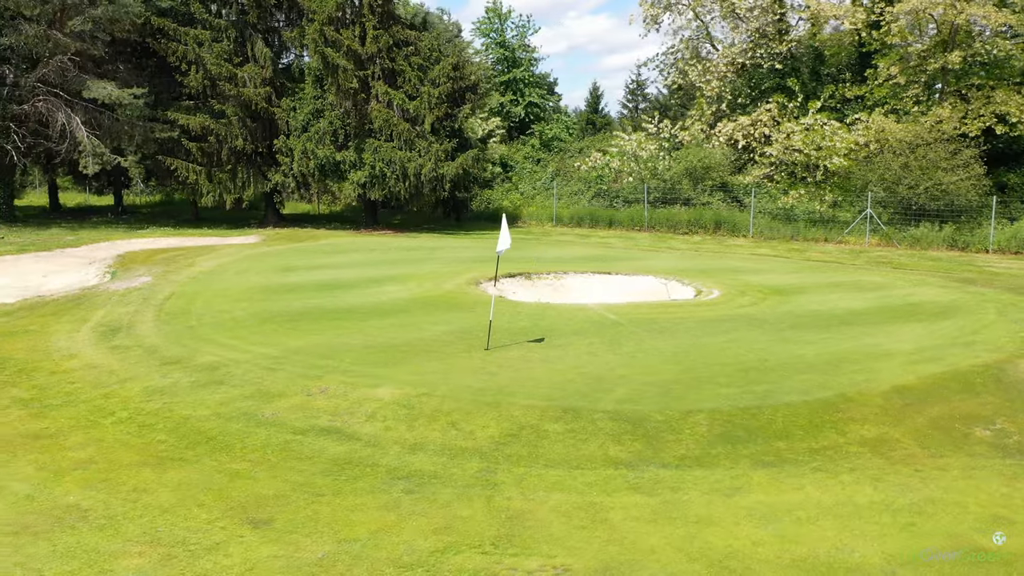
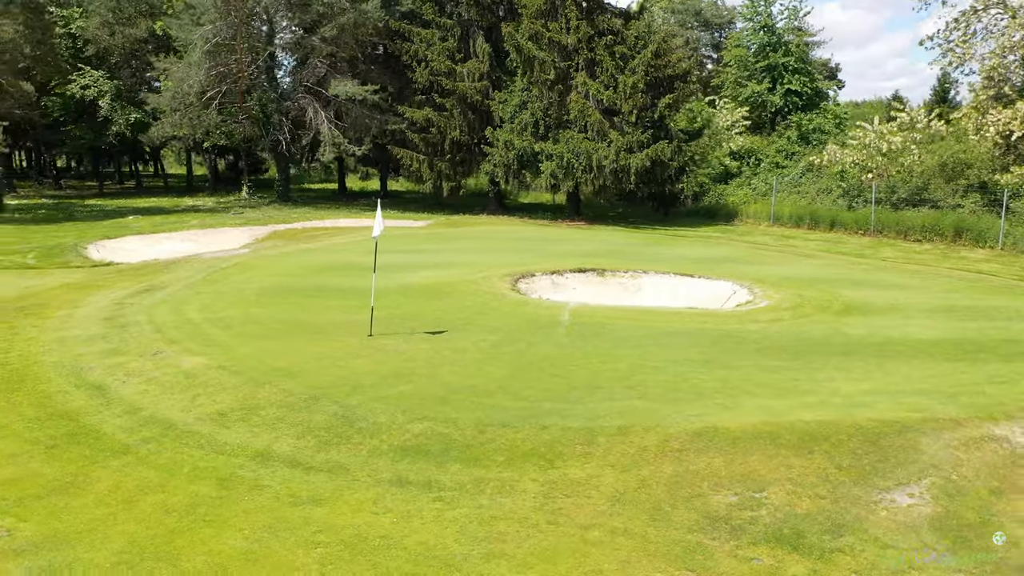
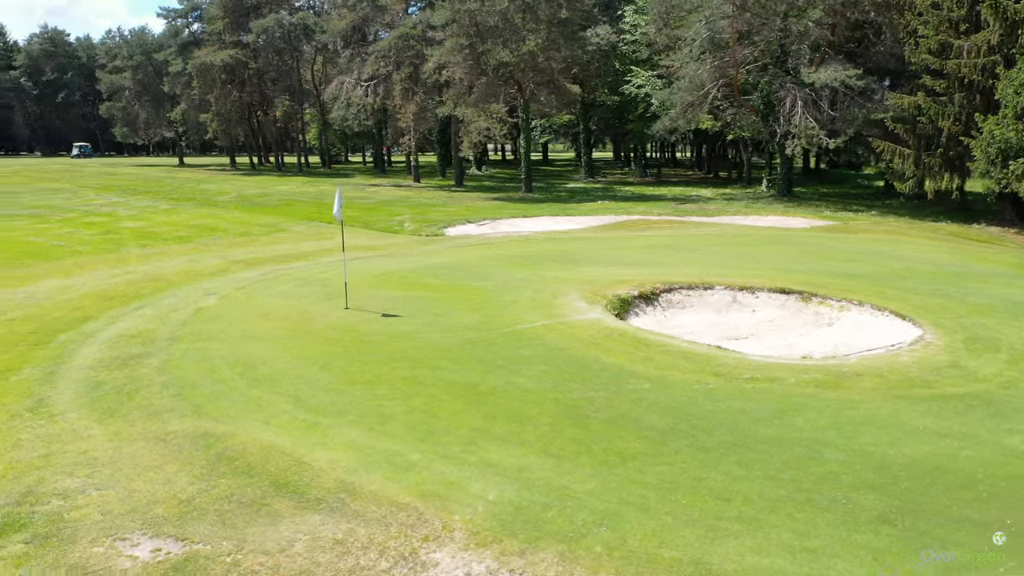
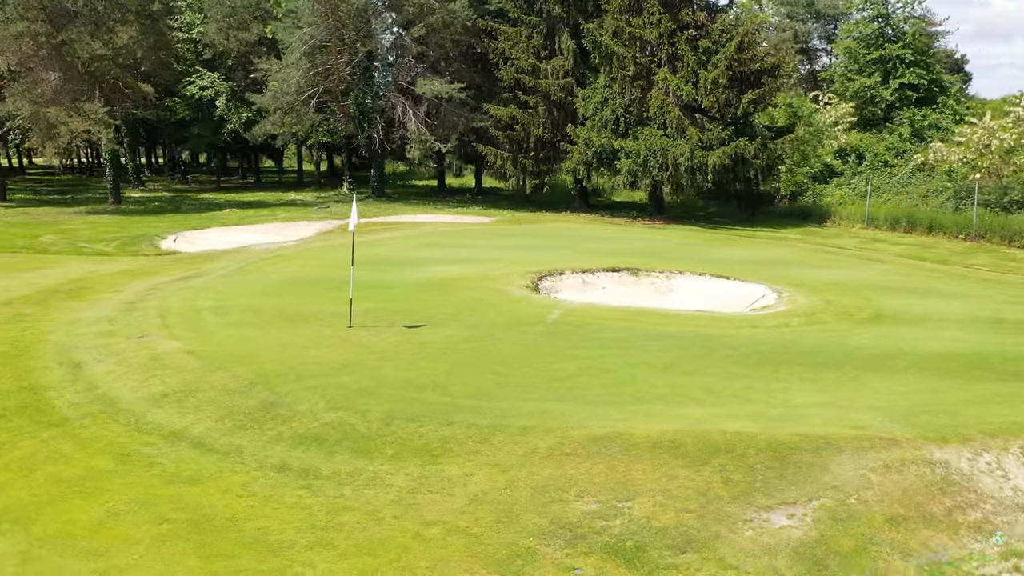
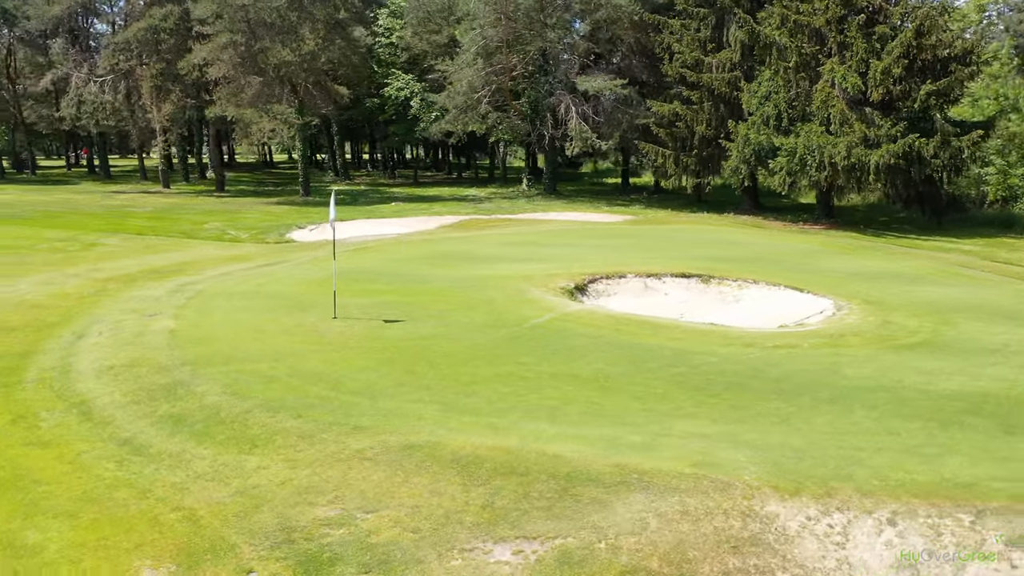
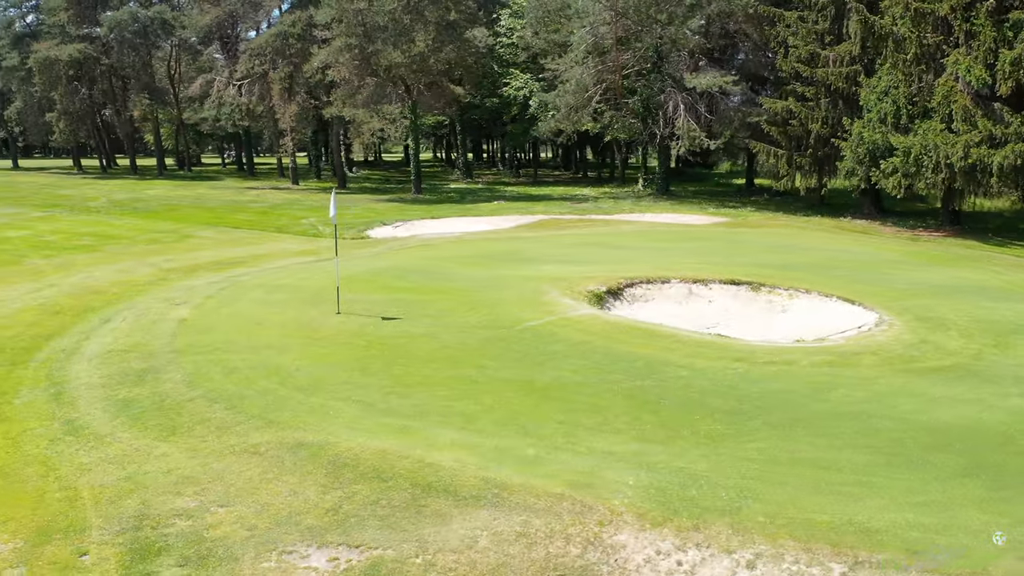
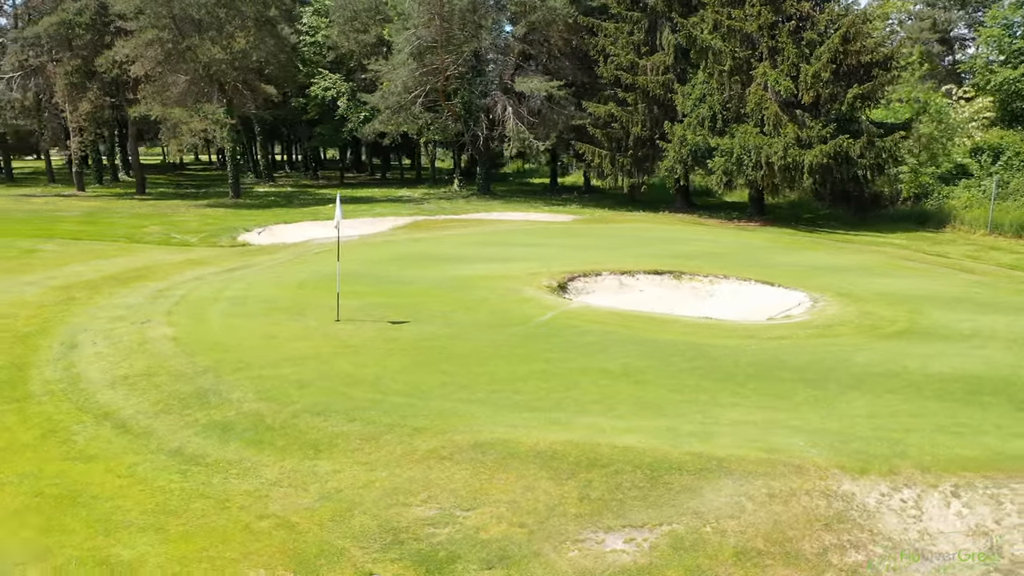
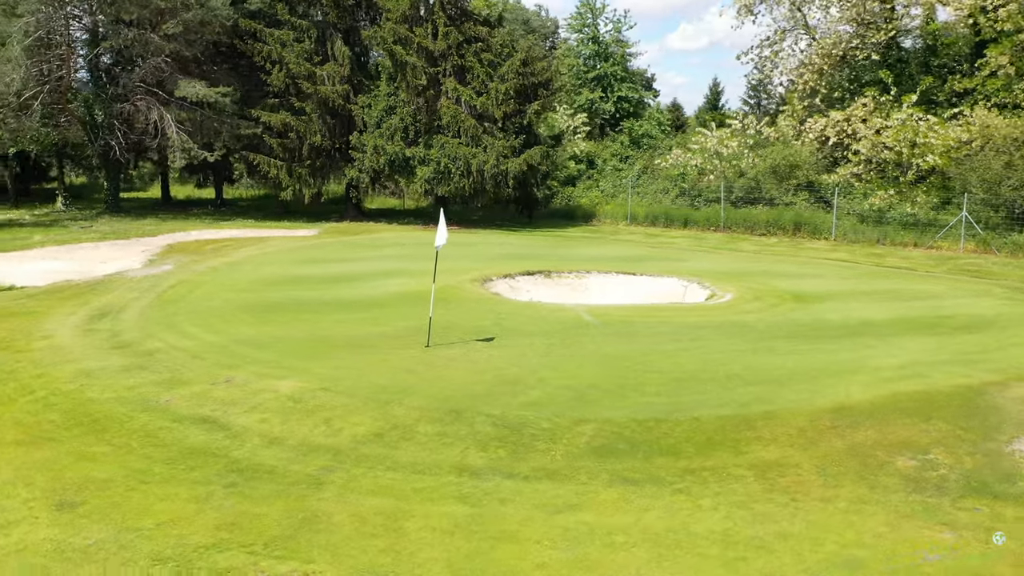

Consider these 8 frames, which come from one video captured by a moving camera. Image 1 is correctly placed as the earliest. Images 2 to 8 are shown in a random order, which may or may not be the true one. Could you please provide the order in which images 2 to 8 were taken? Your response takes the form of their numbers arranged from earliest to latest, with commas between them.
8, 2, 4, 7, 5, 6, 3
